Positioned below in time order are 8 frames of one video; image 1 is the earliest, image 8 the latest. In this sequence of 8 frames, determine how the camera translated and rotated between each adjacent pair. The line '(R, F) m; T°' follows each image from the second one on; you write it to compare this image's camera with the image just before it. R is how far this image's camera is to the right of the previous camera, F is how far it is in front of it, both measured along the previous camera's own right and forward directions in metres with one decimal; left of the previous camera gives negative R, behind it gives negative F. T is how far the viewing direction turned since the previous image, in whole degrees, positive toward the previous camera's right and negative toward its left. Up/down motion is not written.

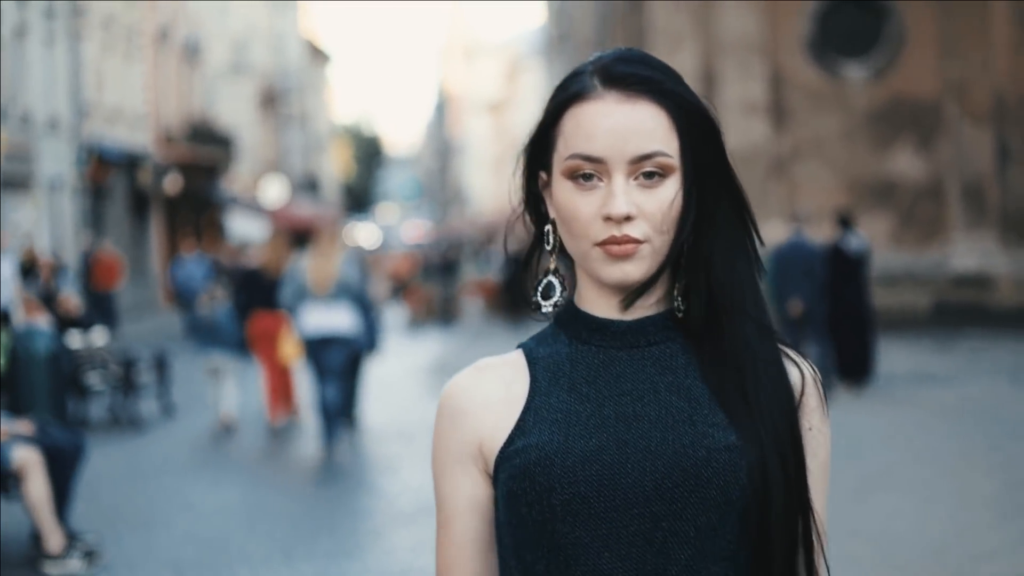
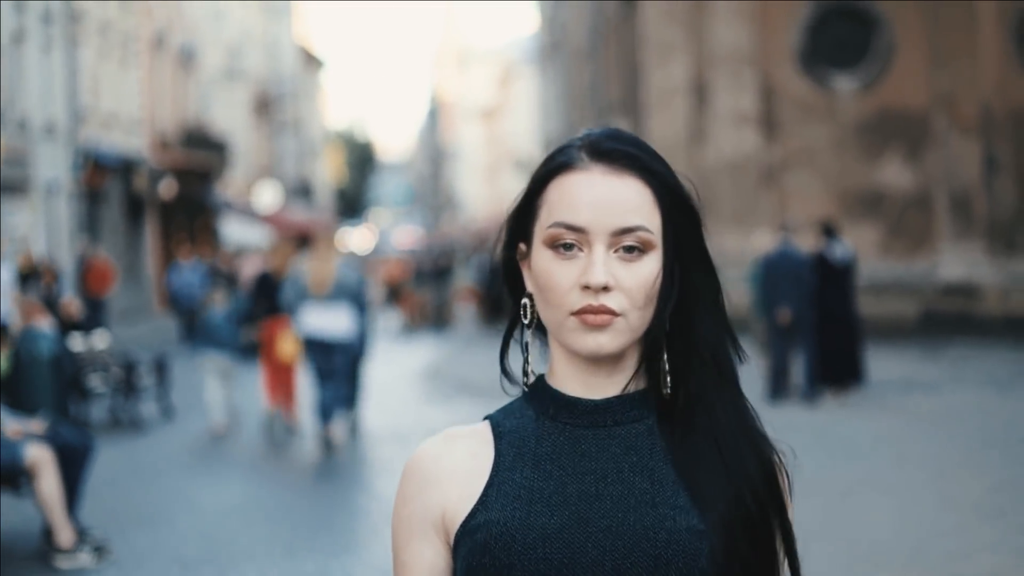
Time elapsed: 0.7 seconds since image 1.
(0.0, -0.3) m; 0°
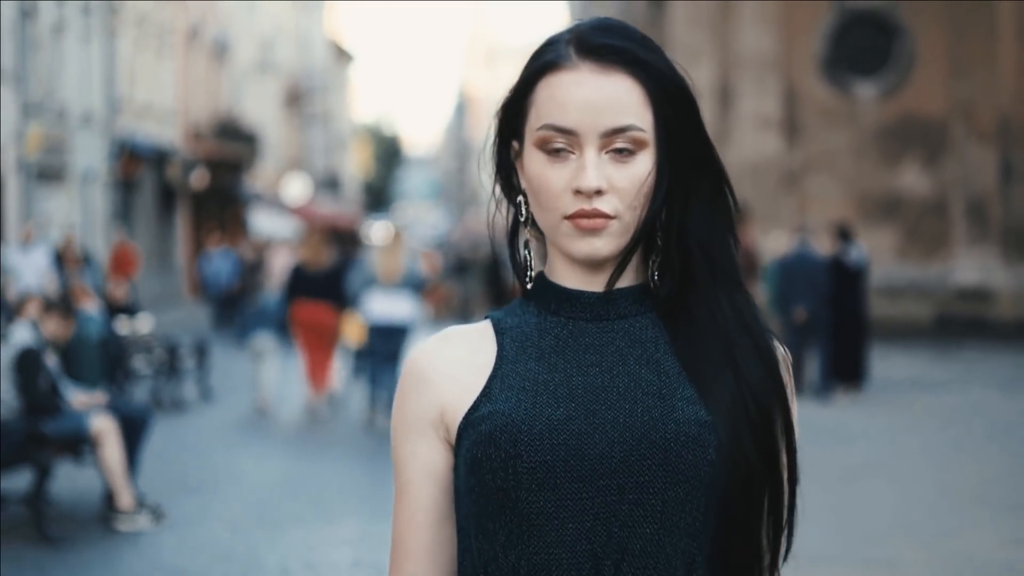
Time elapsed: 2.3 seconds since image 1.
(0.0, -0.6) m; -1°
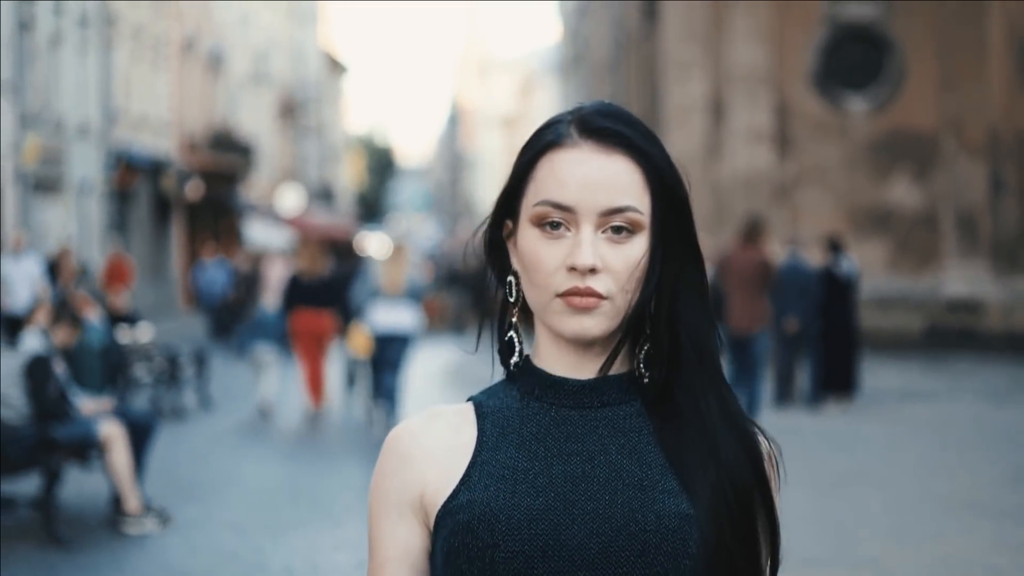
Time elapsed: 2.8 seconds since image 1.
(0.0, -0.2) m; 0°
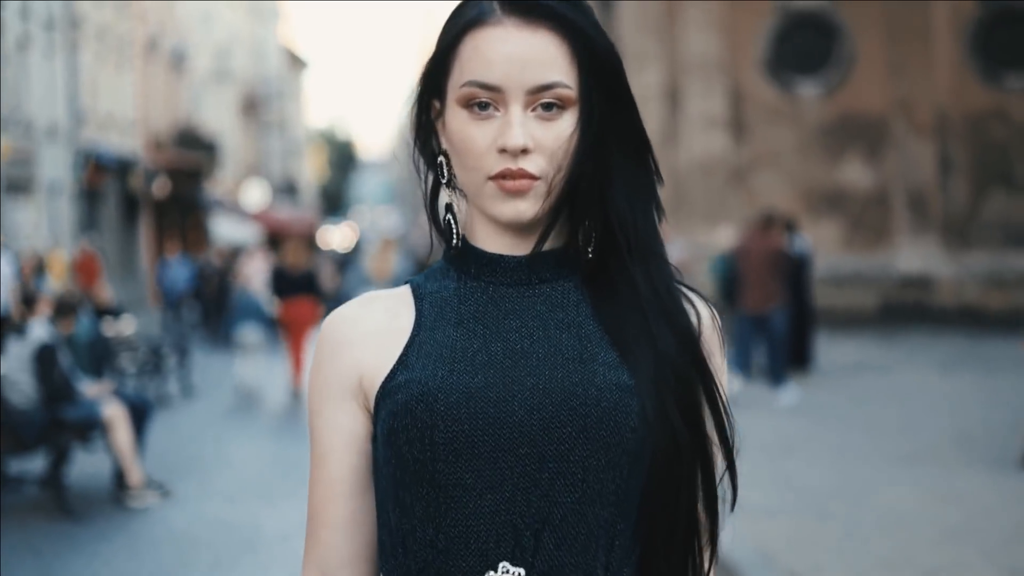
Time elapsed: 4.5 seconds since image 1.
(0.0, -0.6) m; +1°
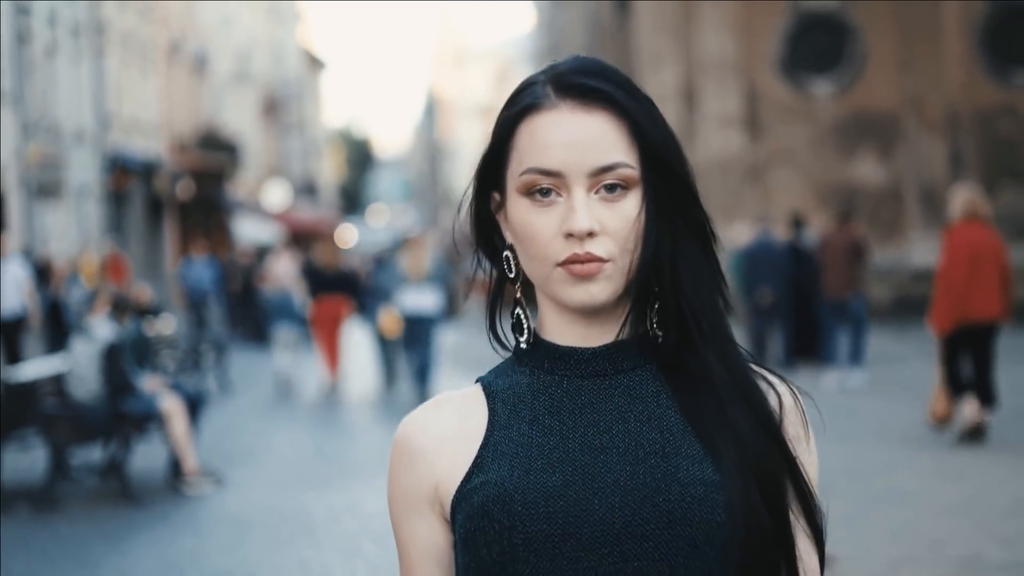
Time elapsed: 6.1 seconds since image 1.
(-0.1, -0.6) m; -1°
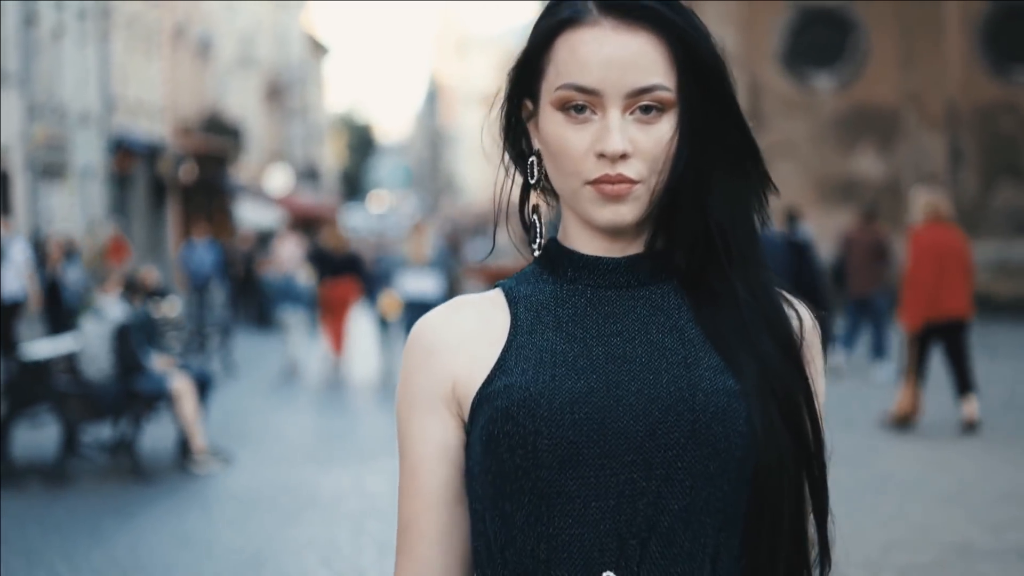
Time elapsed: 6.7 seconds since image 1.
(0.0, -0.2) m; 0°
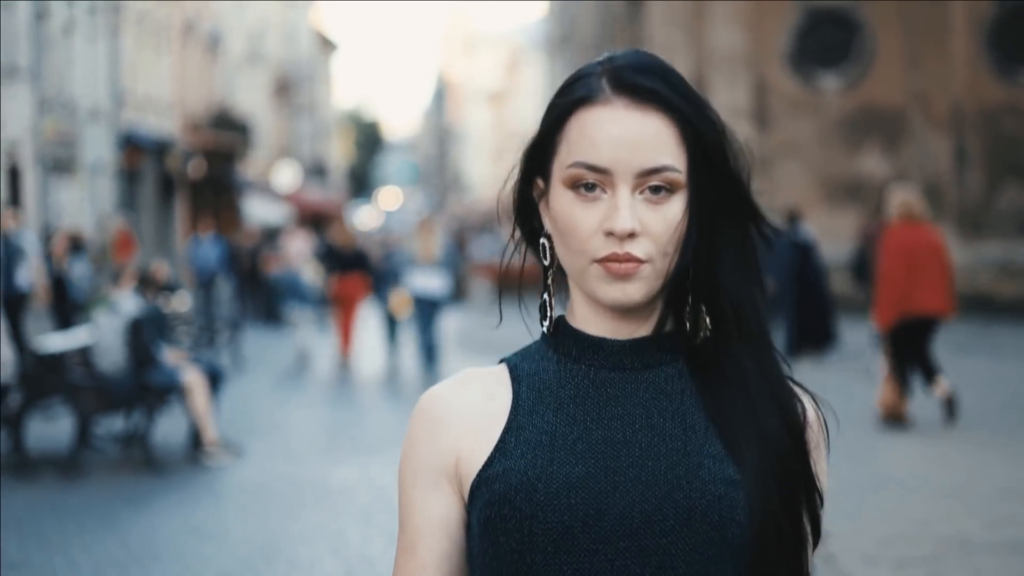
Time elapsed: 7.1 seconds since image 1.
(0.0, -0.1) m; 0°
